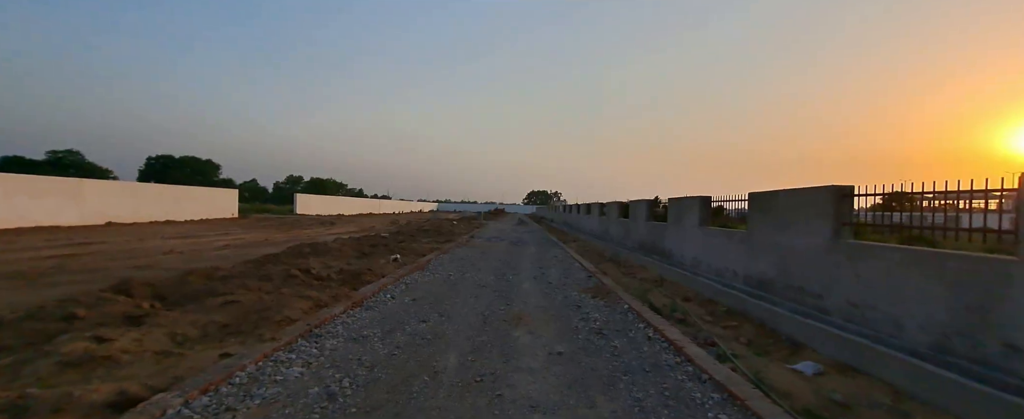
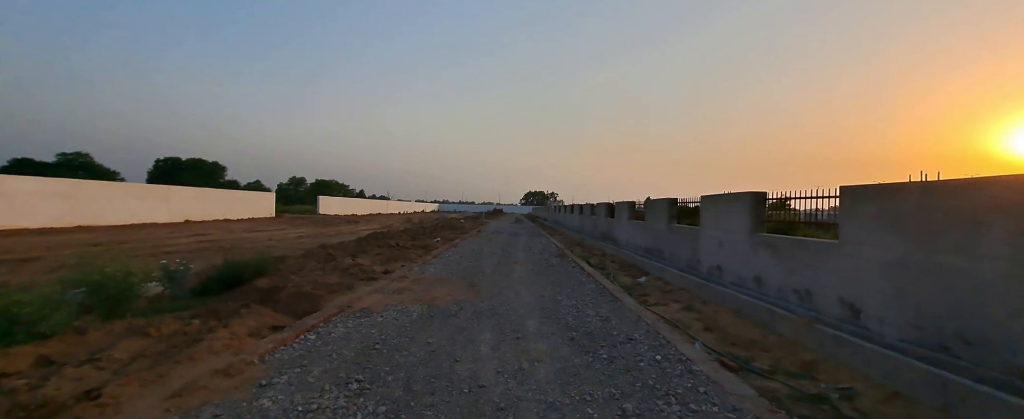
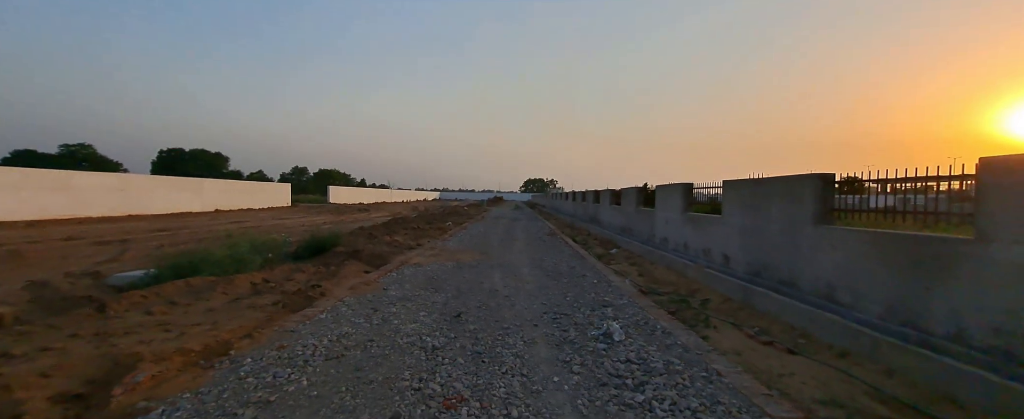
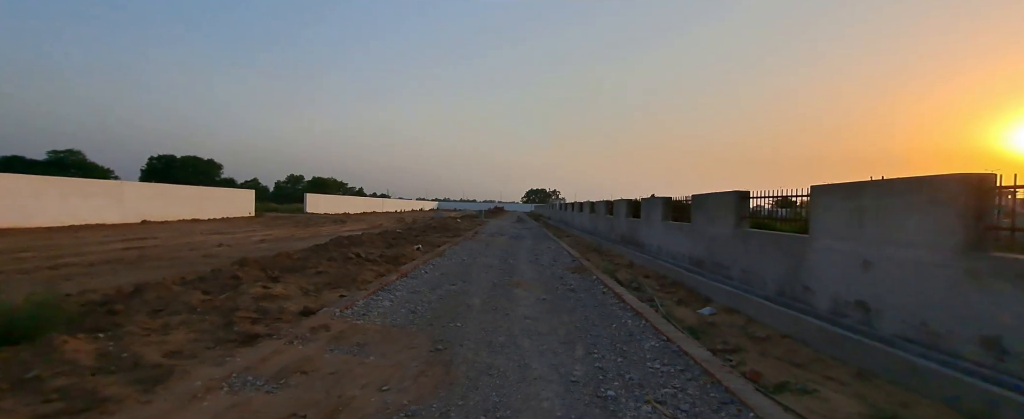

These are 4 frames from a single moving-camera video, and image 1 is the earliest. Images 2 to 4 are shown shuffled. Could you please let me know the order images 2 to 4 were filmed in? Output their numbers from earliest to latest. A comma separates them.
4, 2, 3
